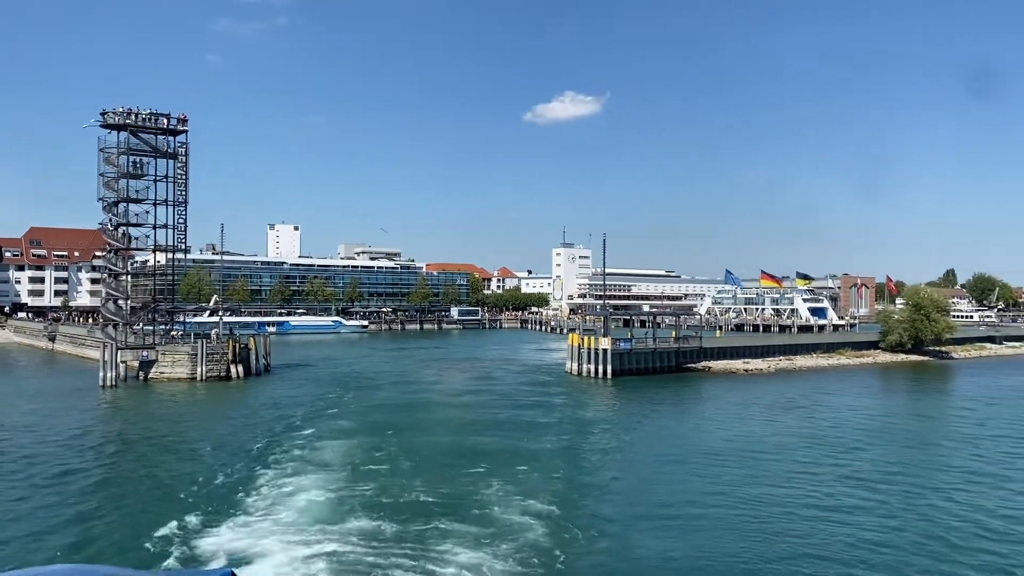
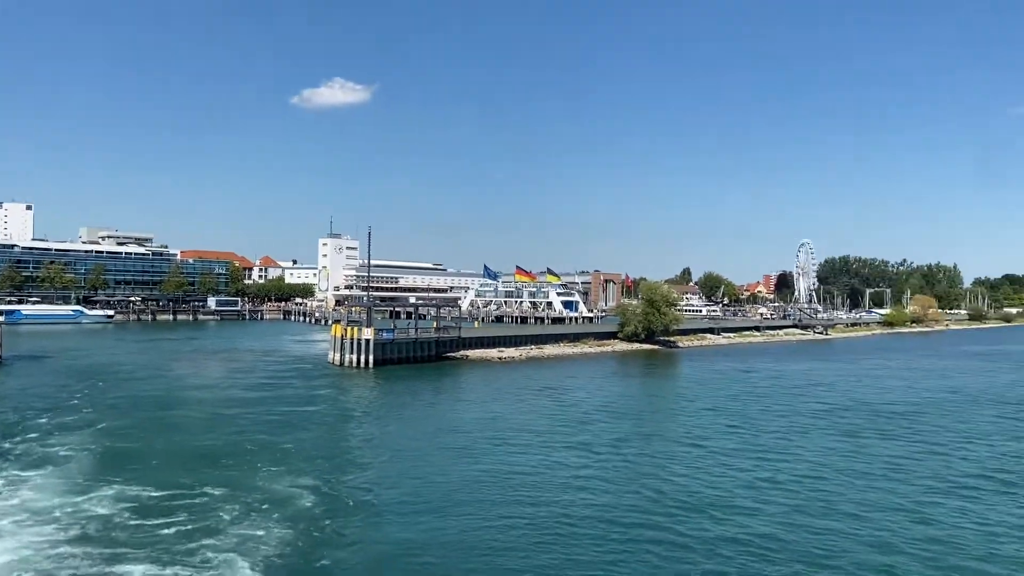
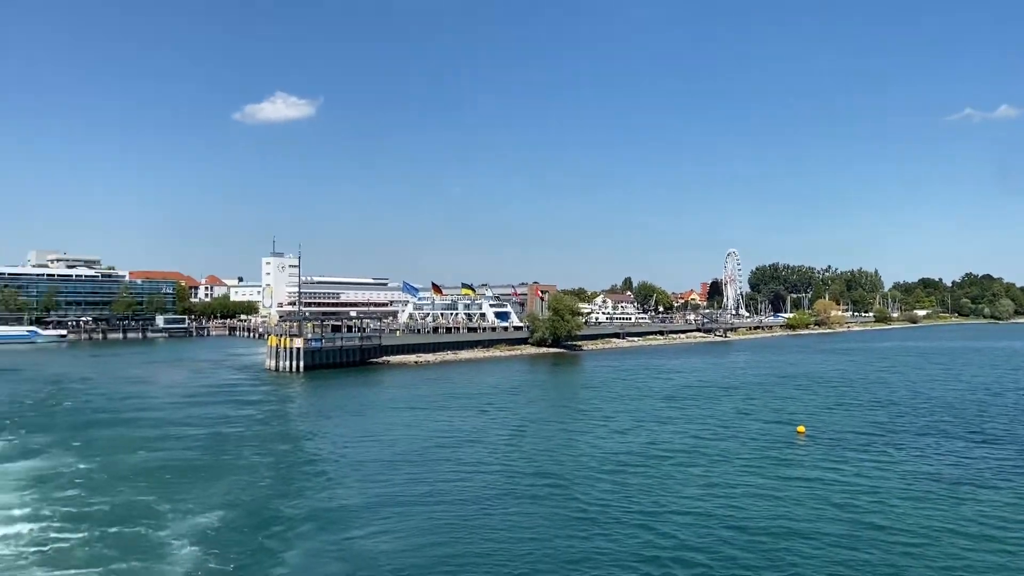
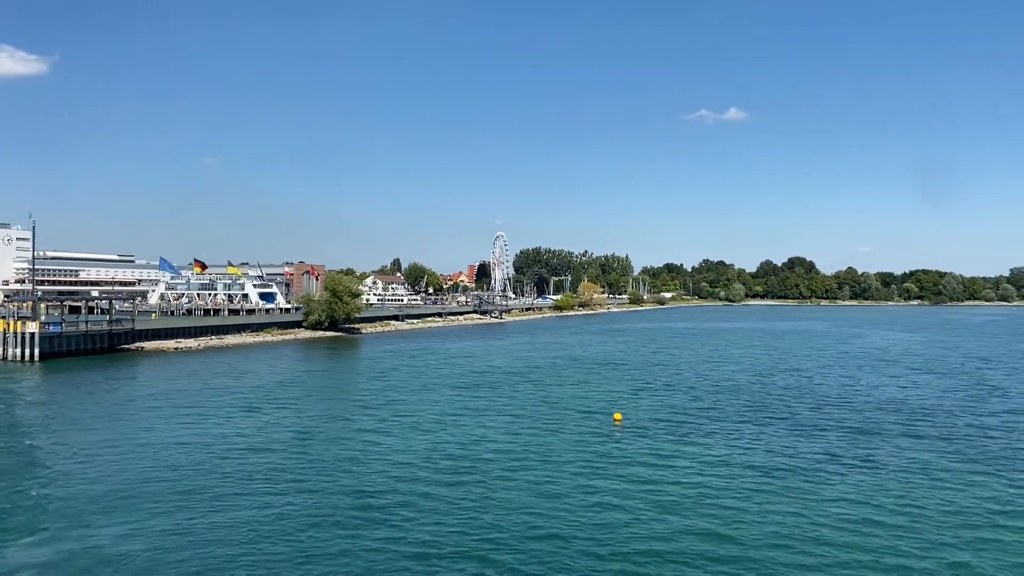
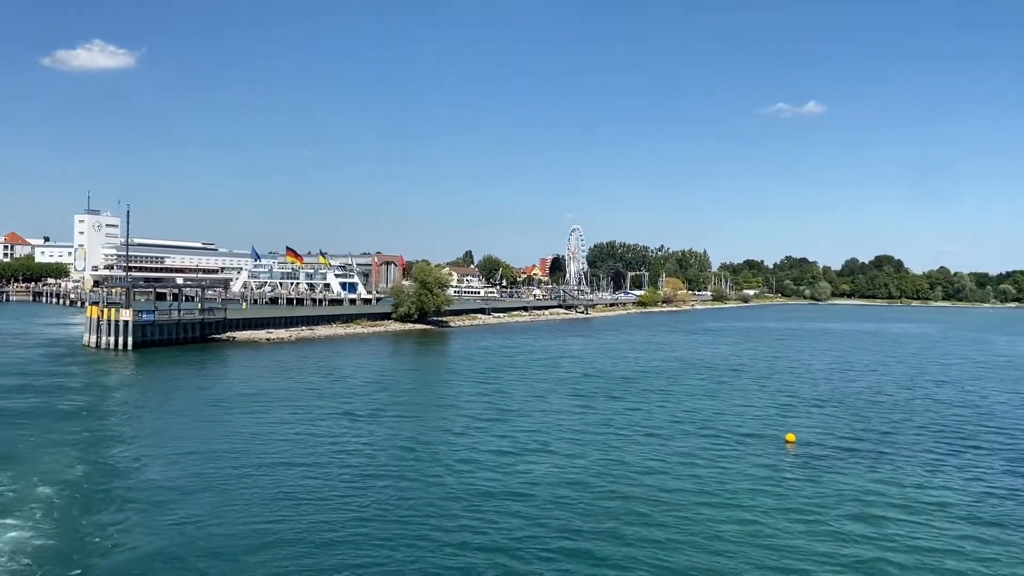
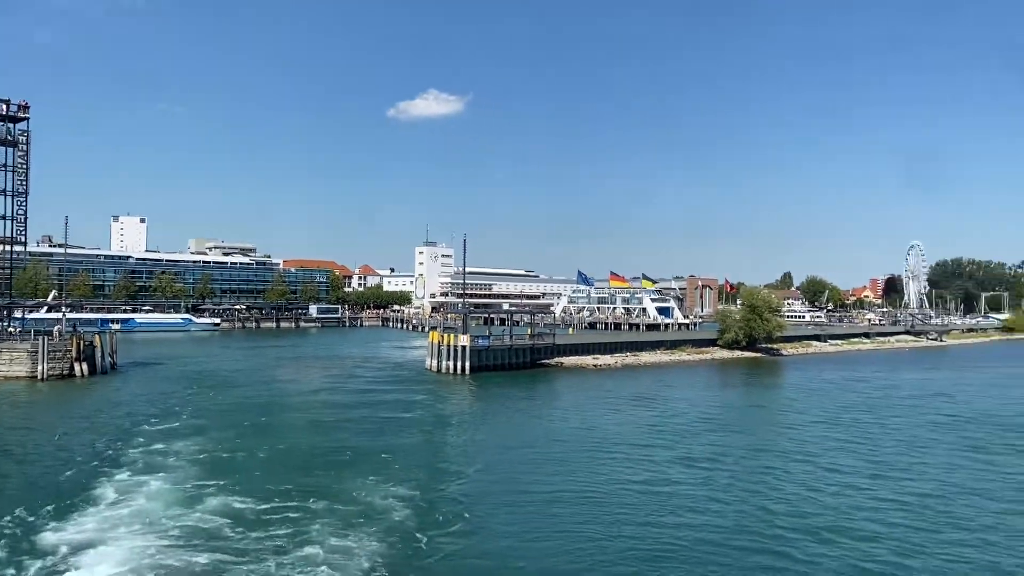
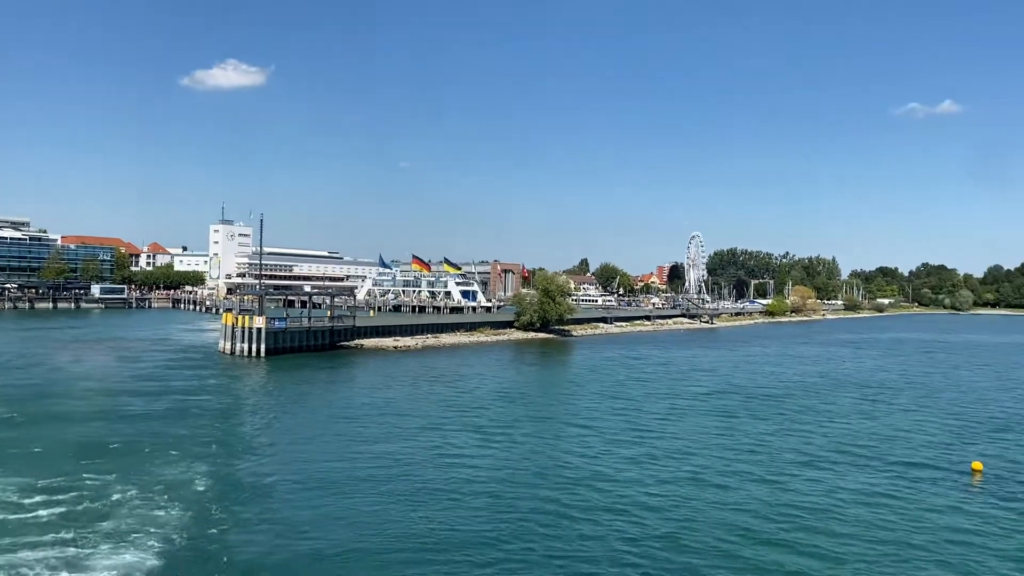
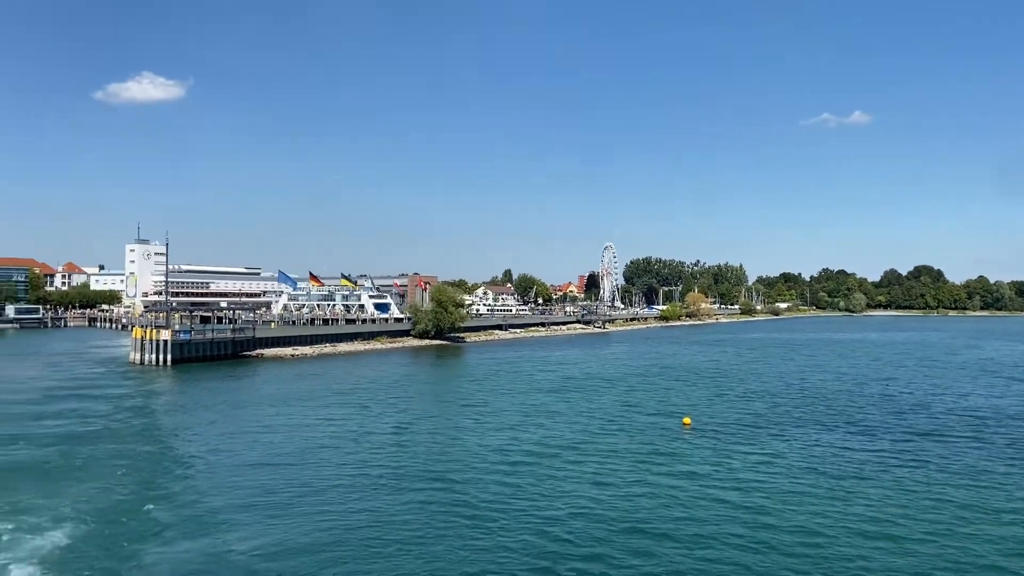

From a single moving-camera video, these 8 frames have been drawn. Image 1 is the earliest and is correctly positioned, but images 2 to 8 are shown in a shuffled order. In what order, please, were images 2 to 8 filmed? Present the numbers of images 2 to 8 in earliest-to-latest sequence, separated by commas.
6, 2, 7, 5, 4, 8, 3
